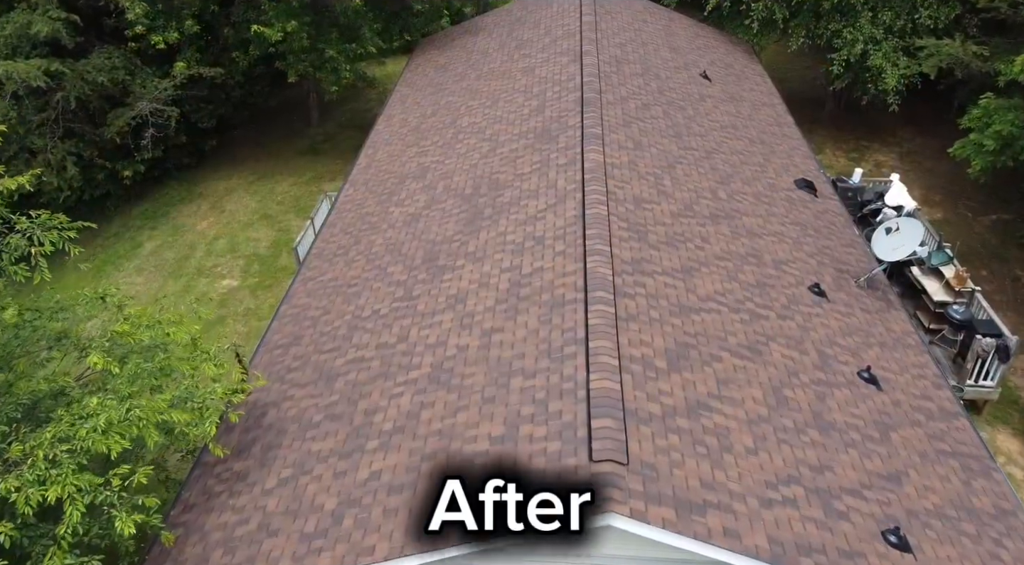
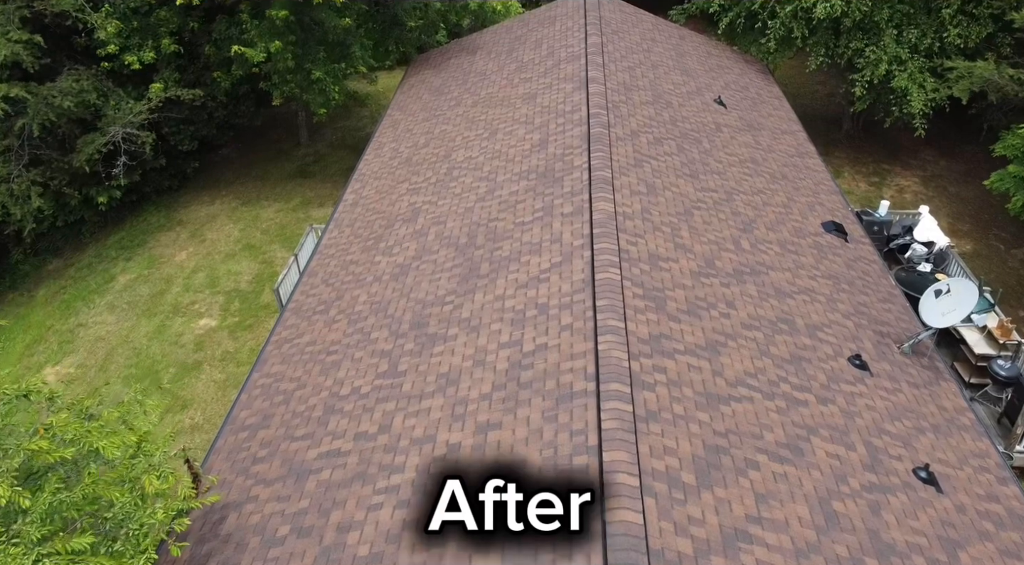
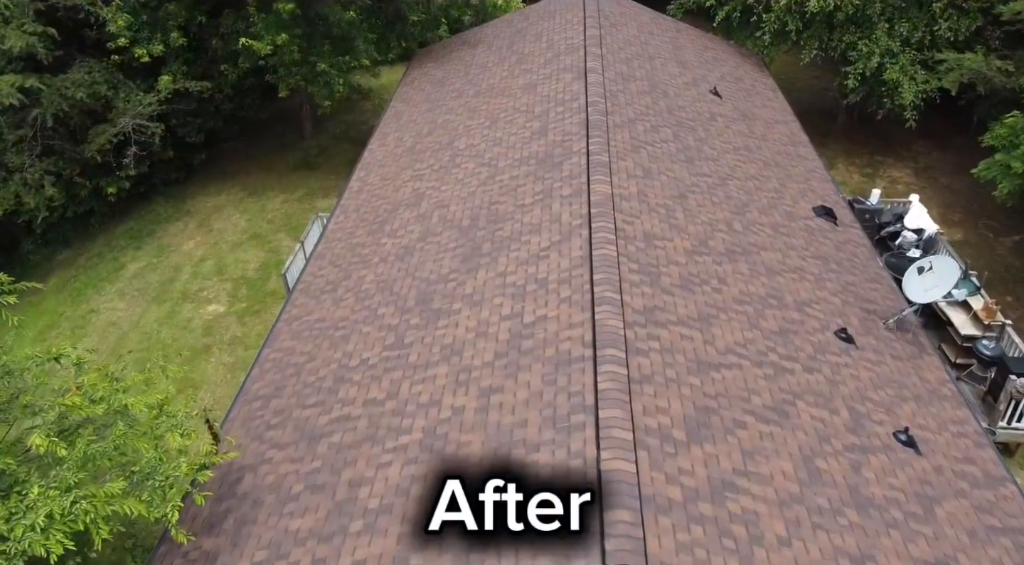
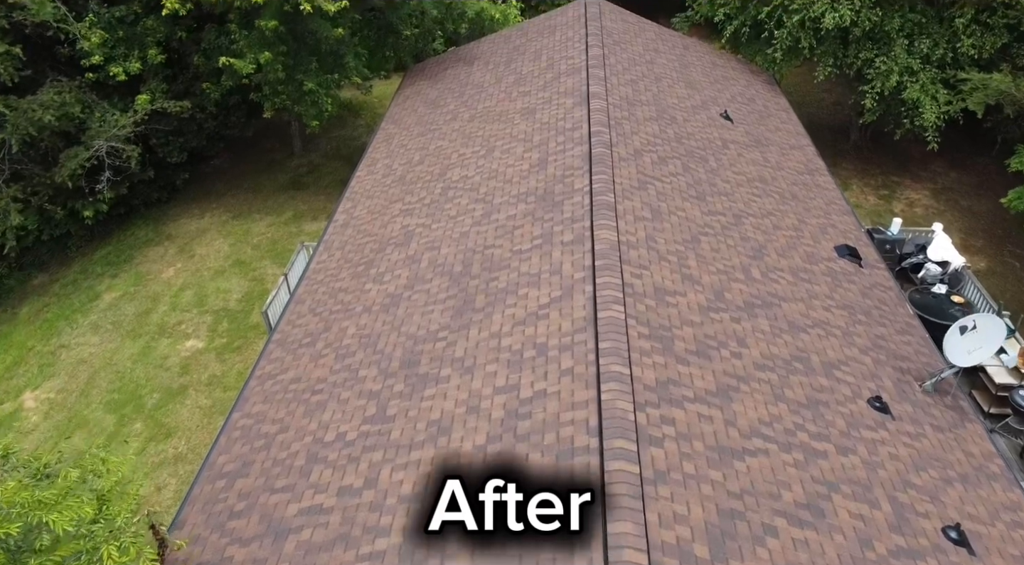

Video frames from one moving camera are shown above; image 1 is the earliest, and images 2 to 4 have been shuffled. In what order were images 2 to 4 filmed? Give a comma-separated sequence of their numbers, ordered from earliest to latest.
3, 2, 4
